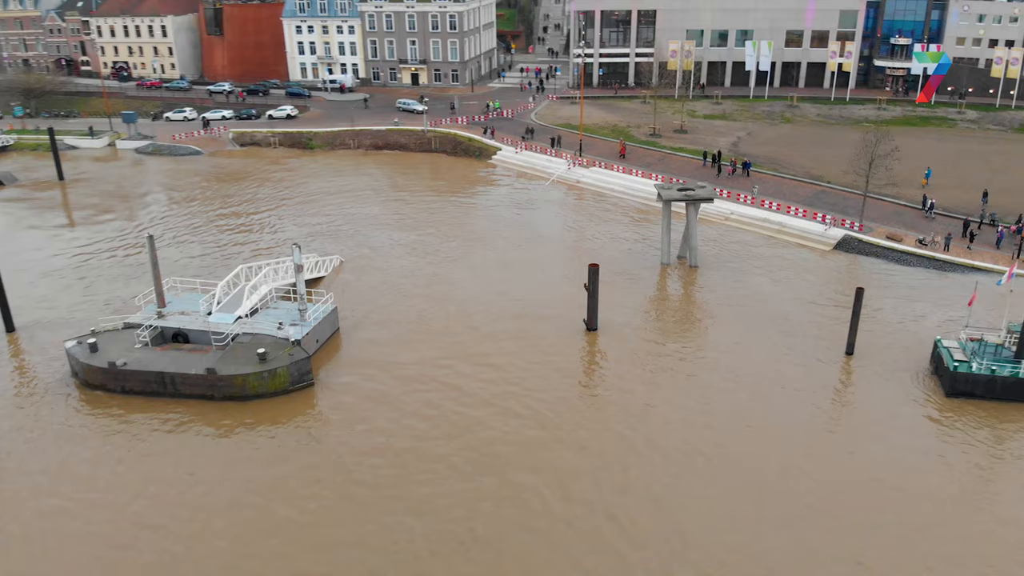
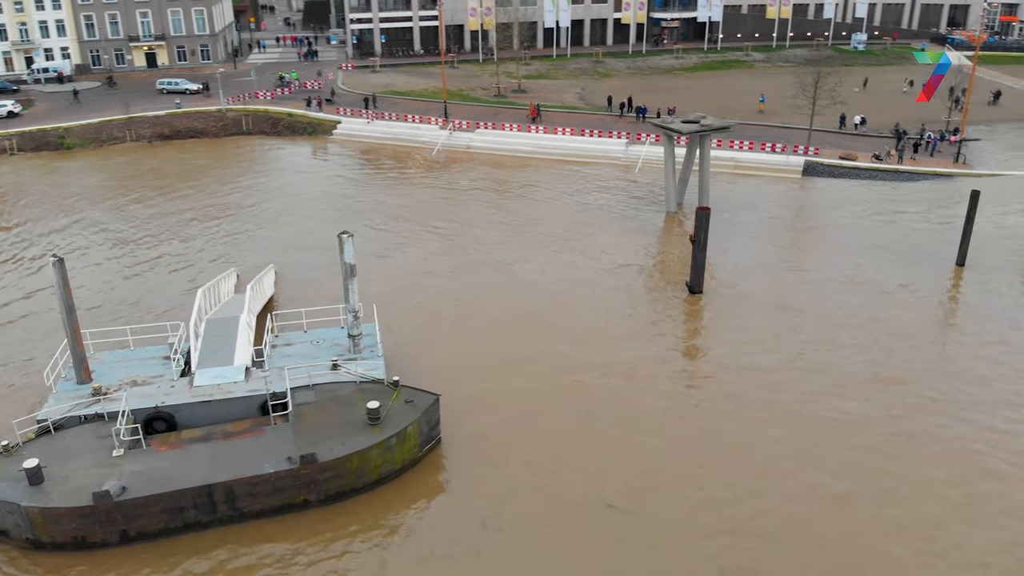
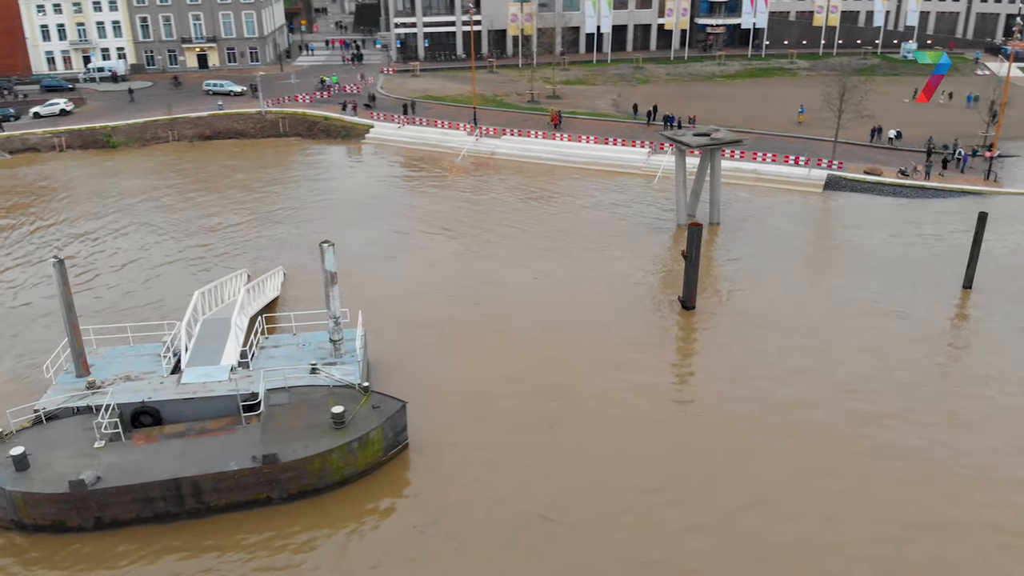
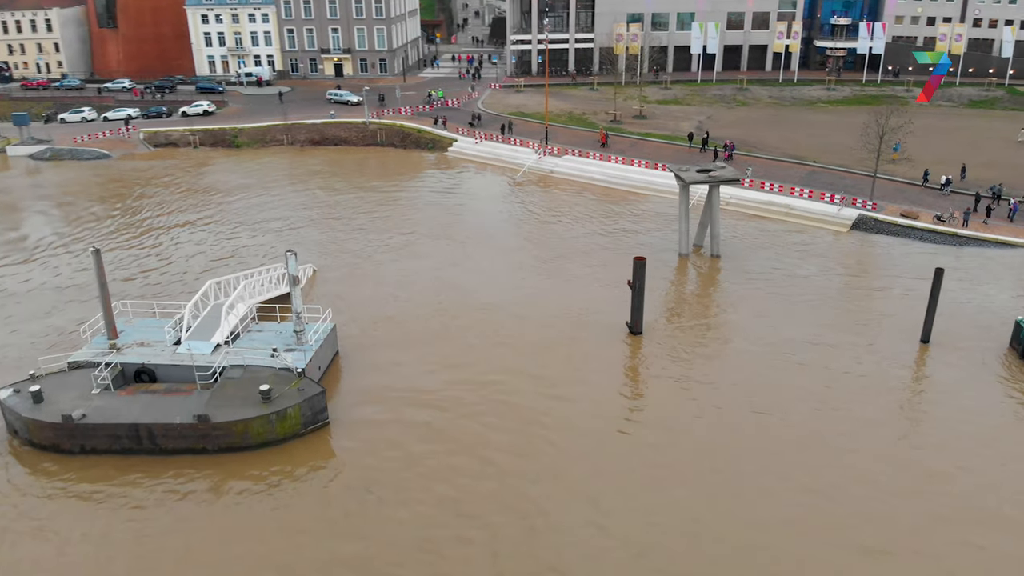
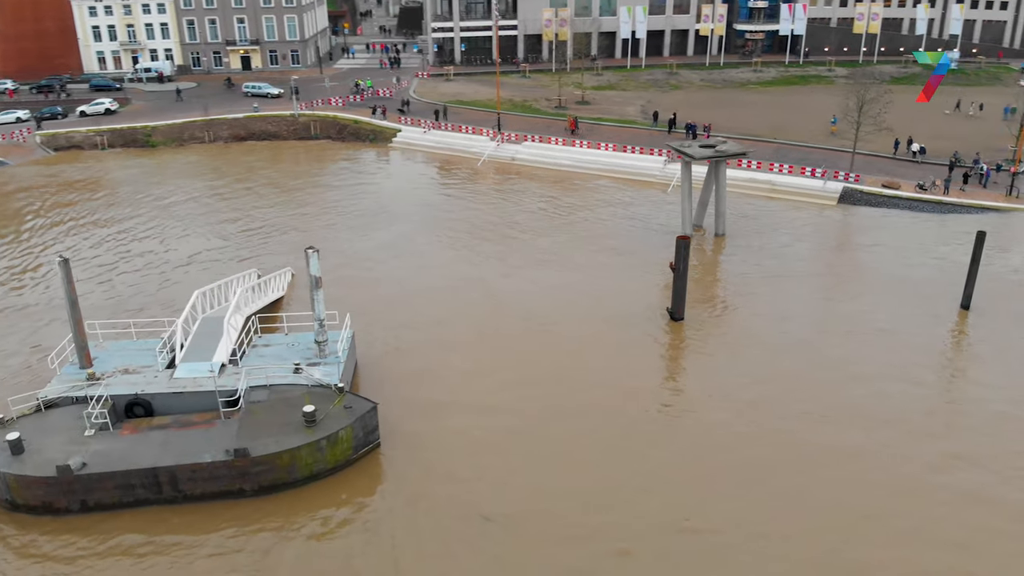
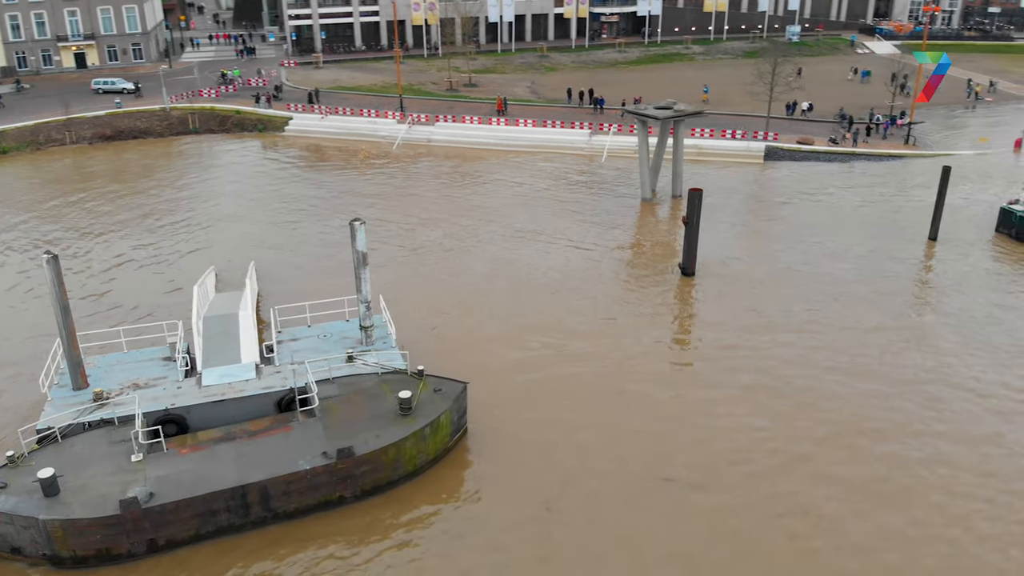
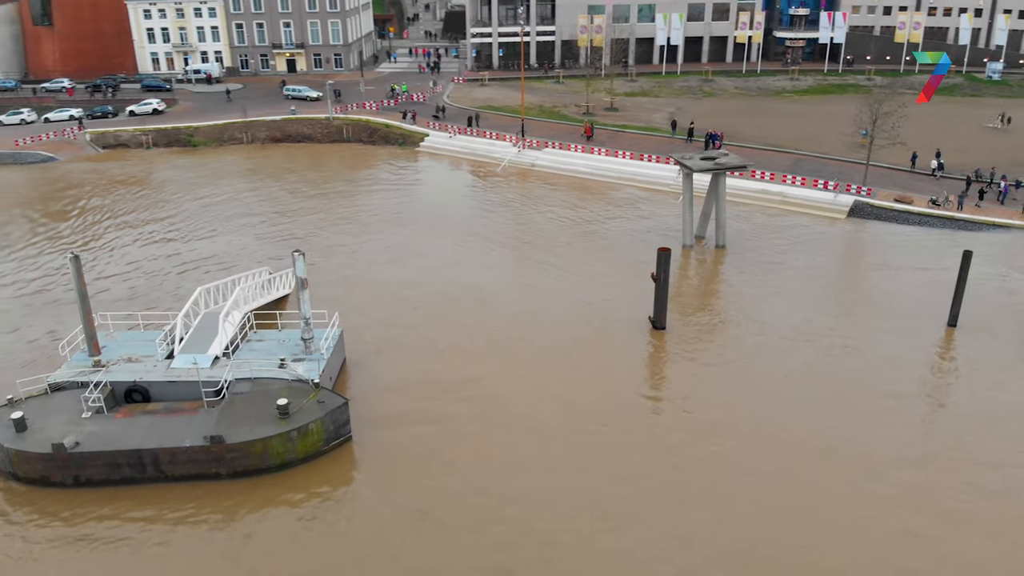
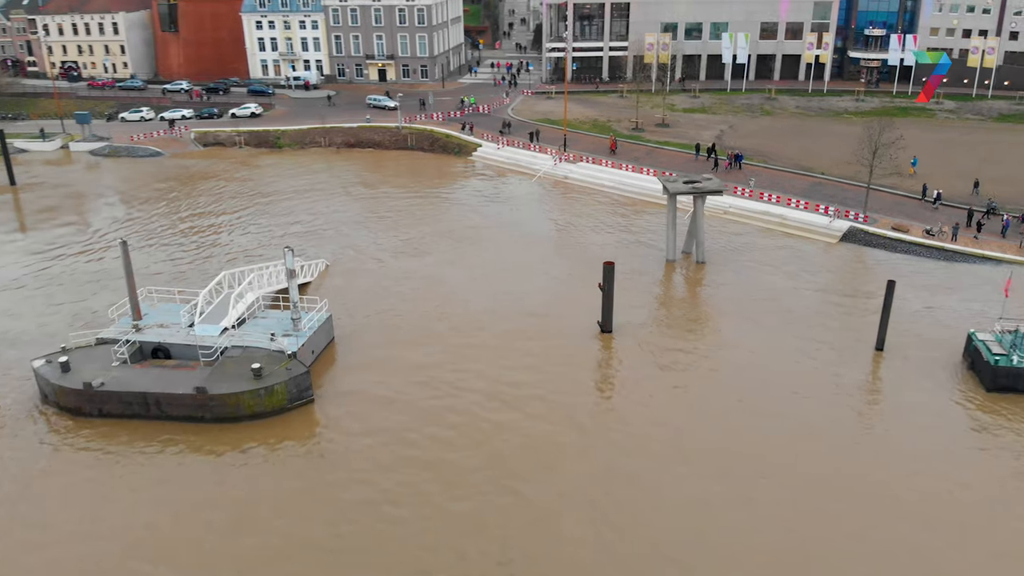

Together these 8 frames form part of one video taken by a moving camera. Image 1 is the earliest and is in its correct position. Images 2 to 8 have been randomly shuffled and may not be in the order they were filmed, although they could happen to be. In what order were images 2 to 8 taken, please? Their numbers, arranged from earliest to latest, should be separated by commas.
8, 4, 7, 5, 3, 2, 6
